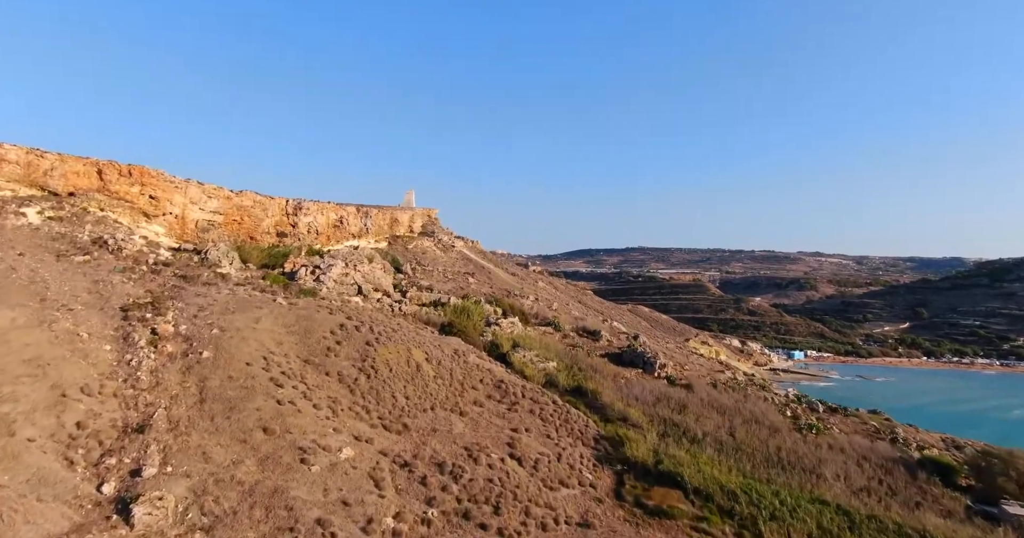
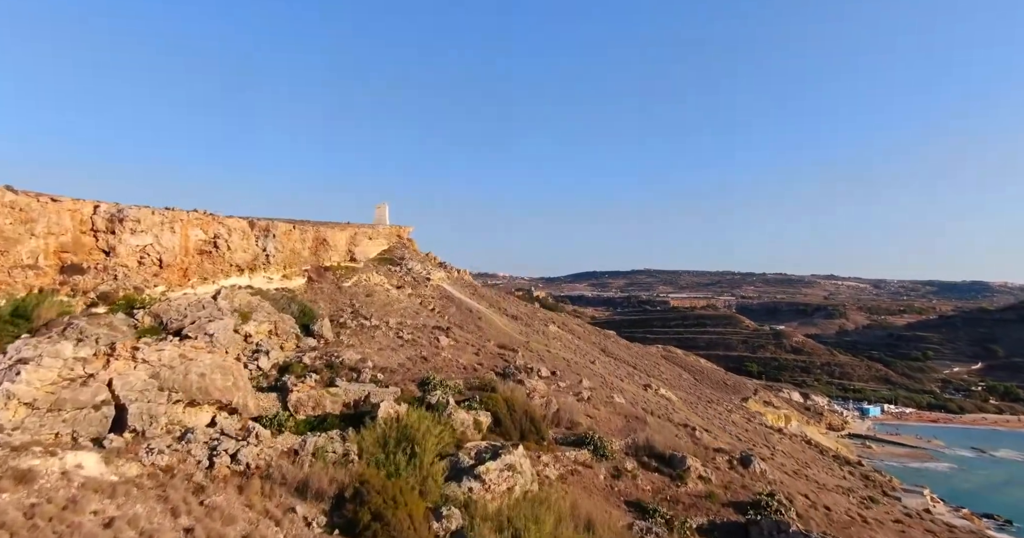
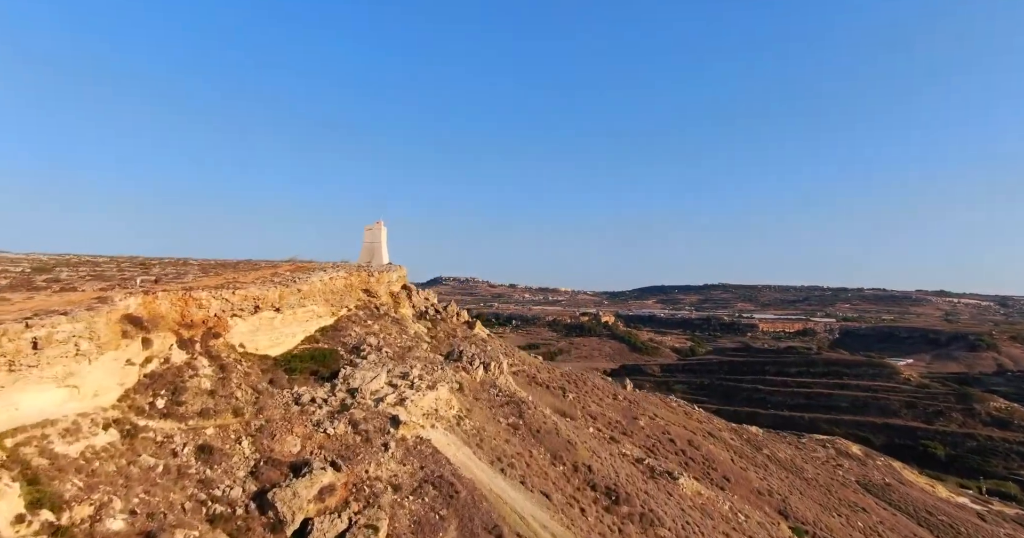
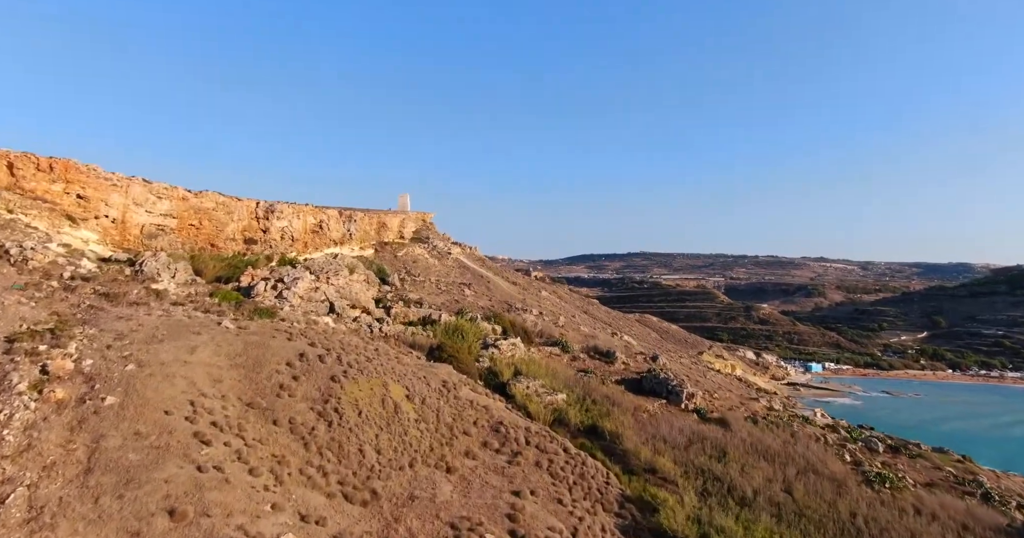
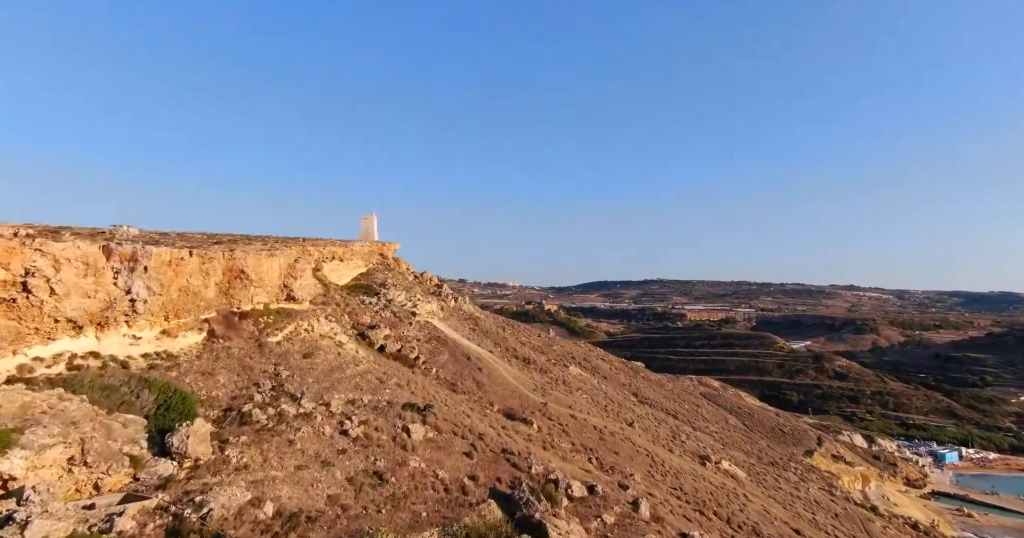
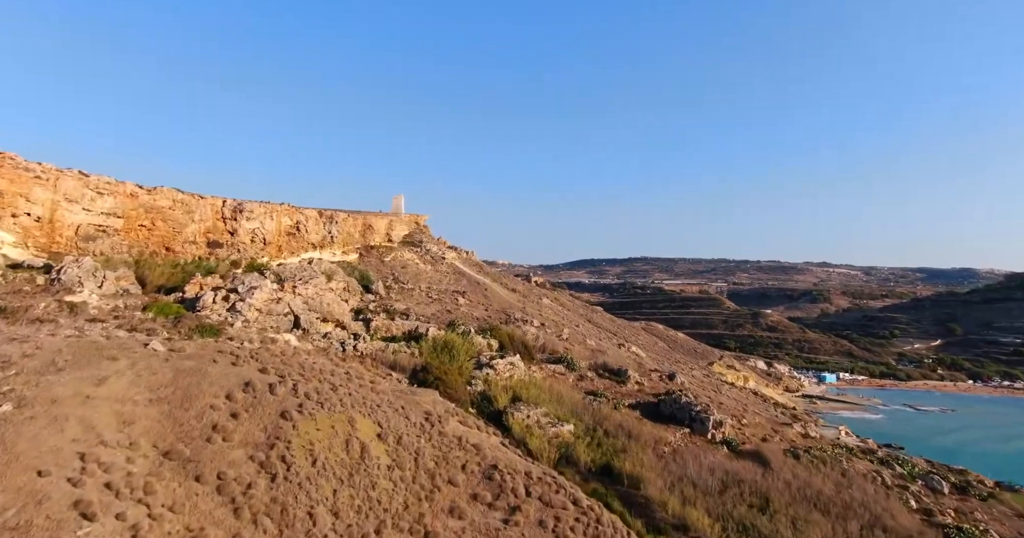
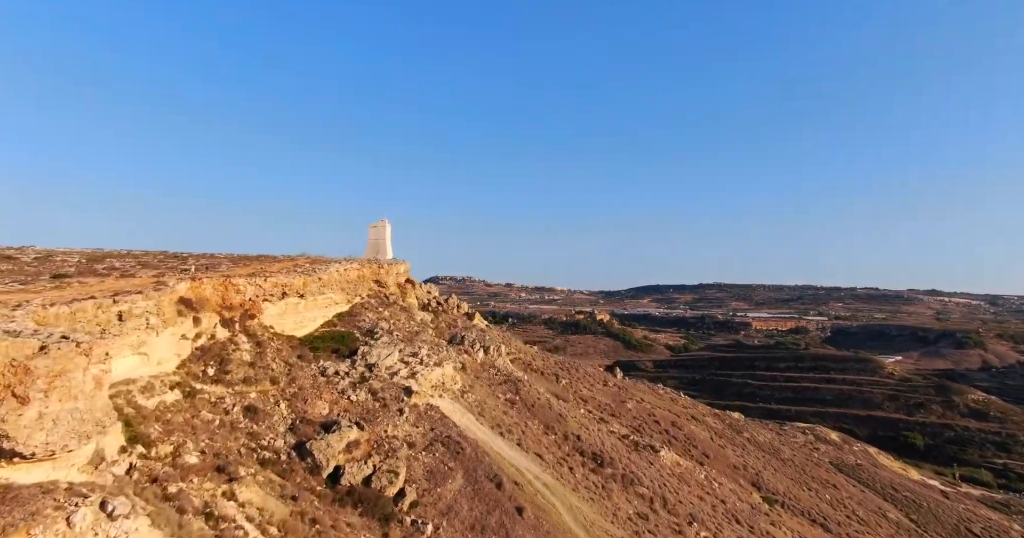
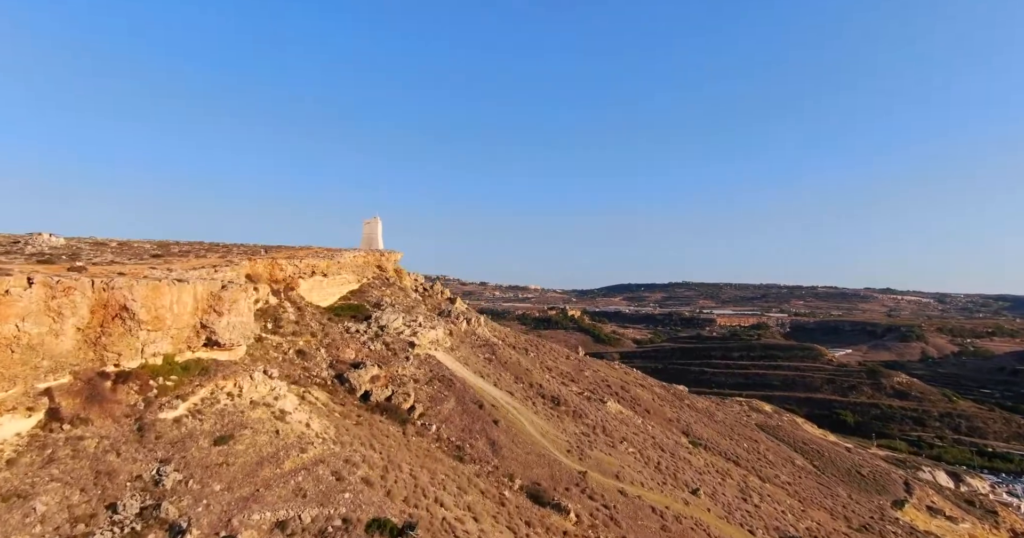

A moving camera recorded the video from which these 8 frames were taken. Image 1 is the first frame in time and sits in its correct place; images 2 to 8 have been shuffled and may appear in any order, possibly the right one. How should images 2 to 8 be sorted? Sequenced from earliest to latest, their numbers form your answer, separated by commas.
4, 6, 2, 5, 8, 7, 3
